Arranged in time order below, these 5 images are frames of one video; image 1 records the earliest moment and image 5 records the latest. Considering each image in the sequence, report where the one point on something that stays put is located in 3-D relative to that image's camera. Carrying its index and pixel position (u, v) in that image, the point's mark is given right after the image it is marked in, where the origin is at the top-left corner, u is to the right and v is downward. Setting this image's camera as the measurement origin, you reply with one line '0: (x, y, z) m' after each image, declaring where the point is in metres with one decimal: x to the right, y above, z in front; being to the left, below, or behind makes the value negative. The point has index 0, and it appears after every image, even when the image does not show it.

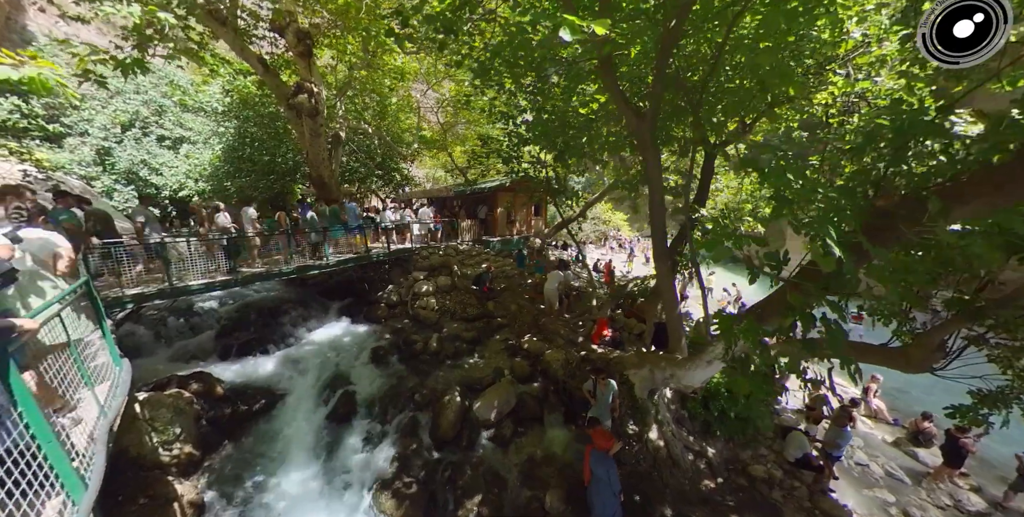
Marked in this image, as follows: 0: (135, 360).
0: (-8.0, -2.2, +6.9) m
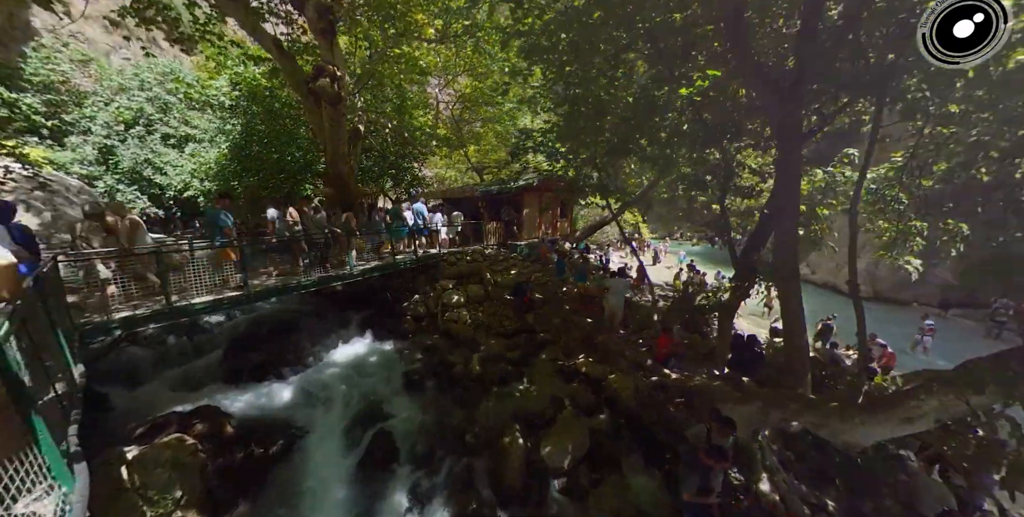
0: (-6.8, -2.4, +5.8) m
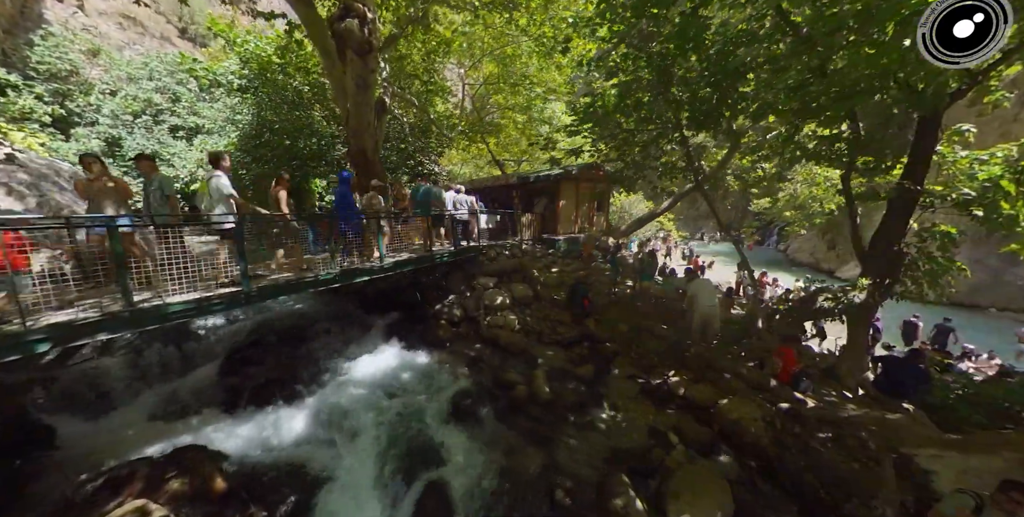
0: (-5.6, -2.2, +4.3) m
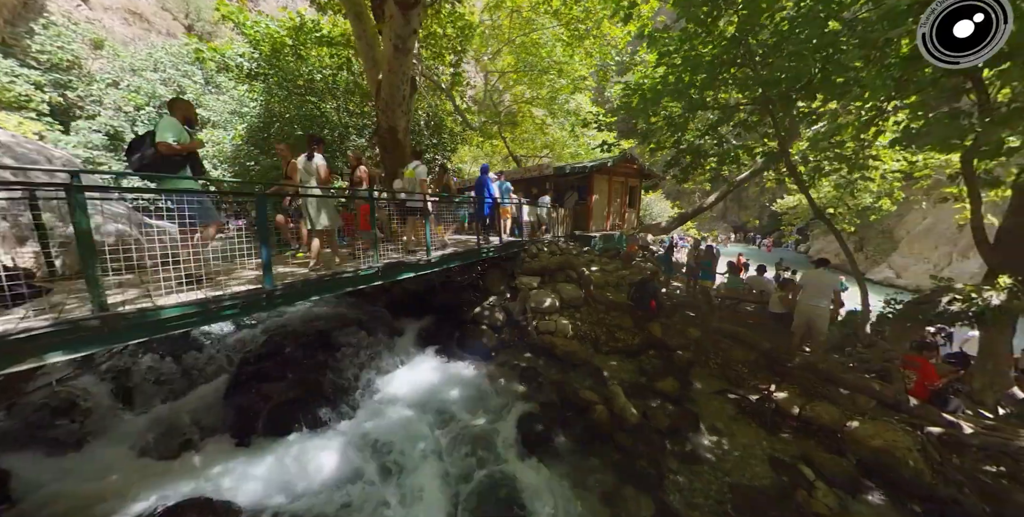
0: (-4.5, -2.0, +3.3) m
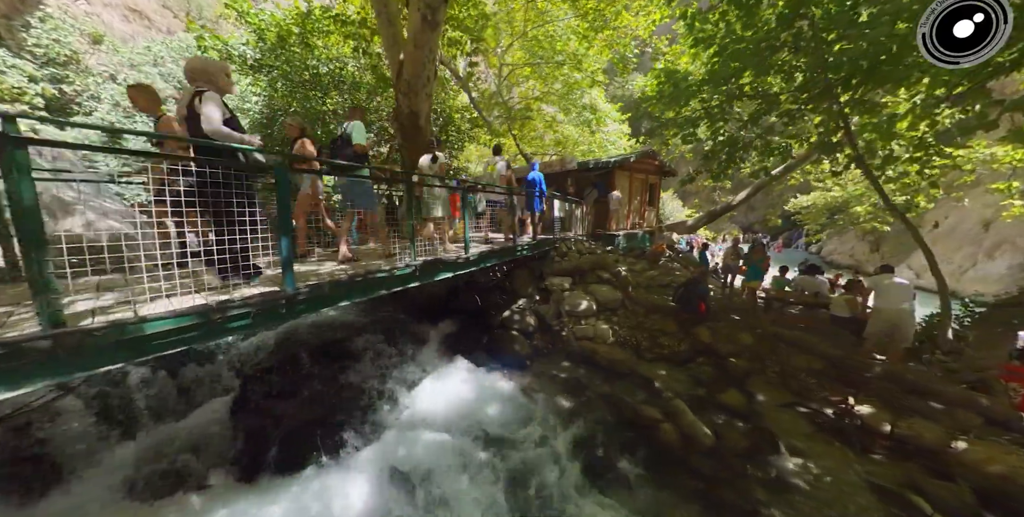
0: (-3.9, -2.0, +2.7) m
